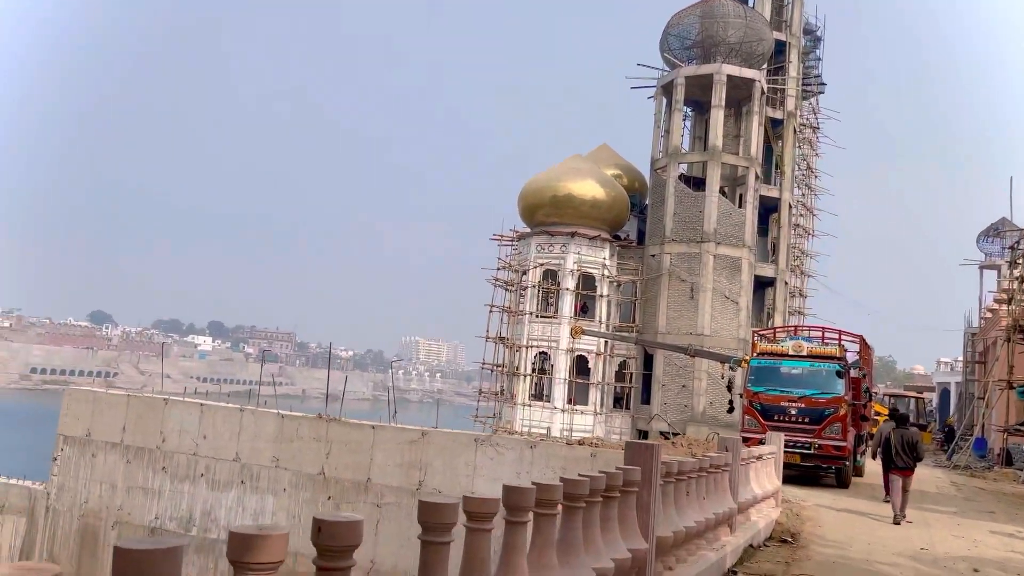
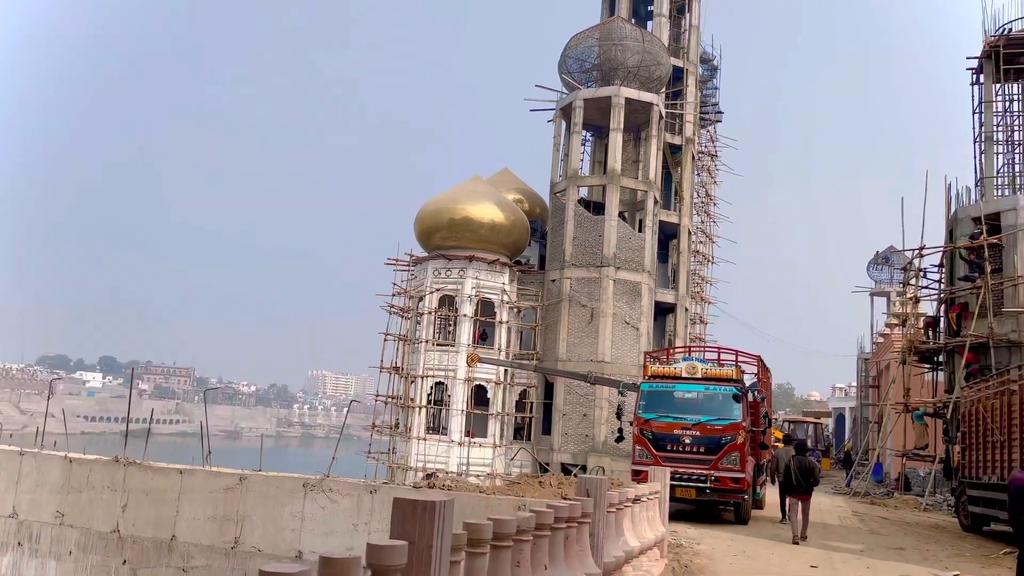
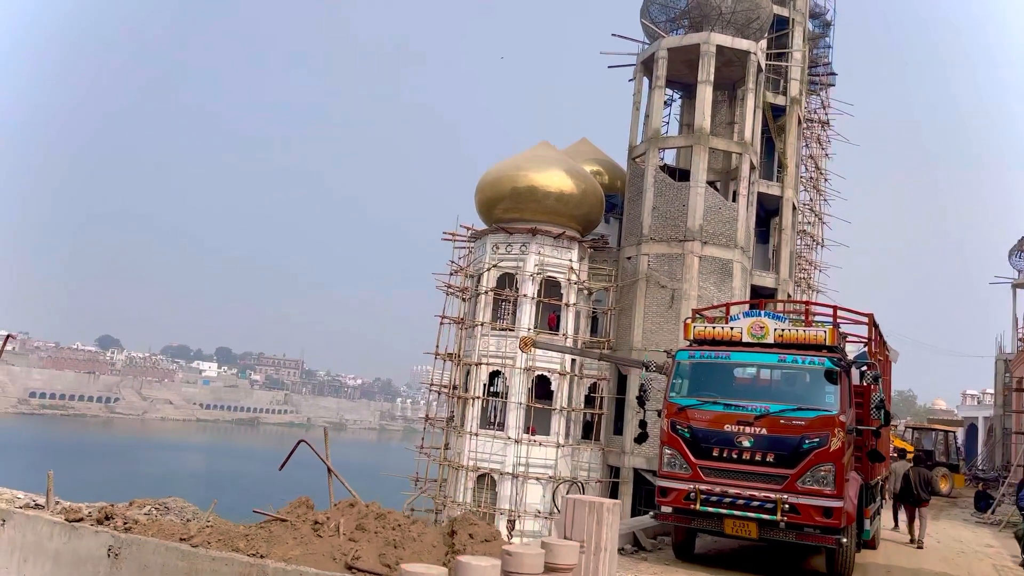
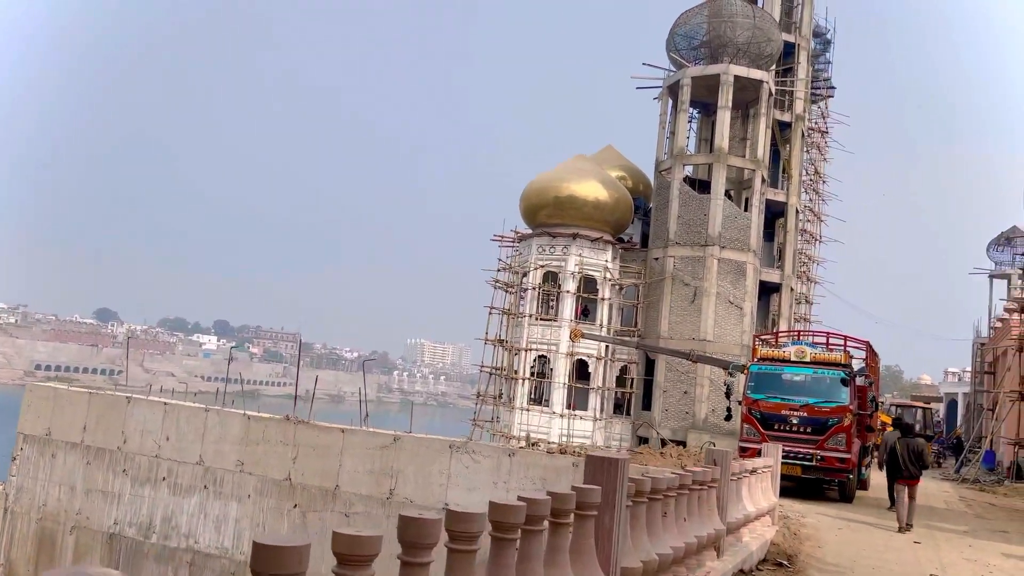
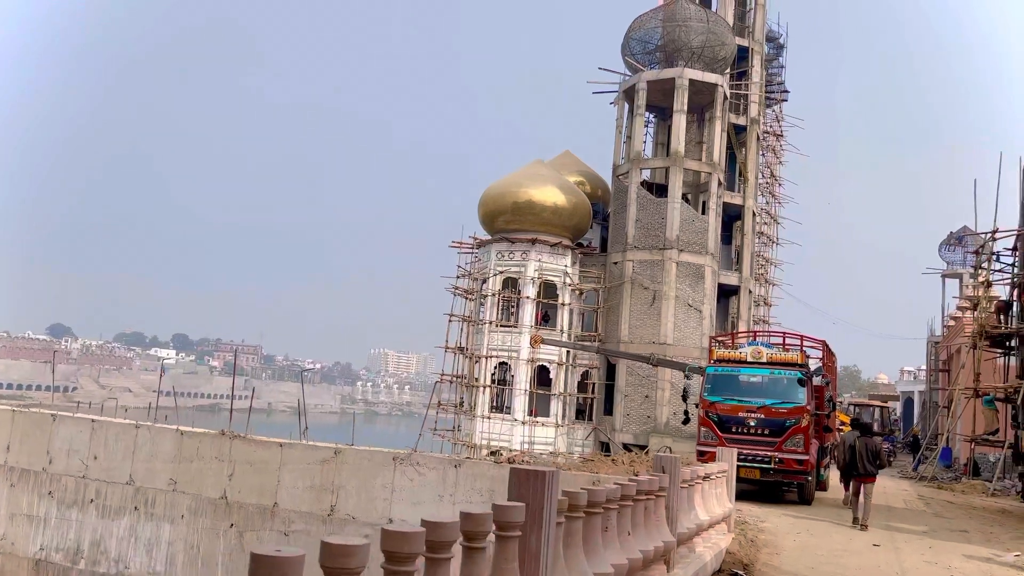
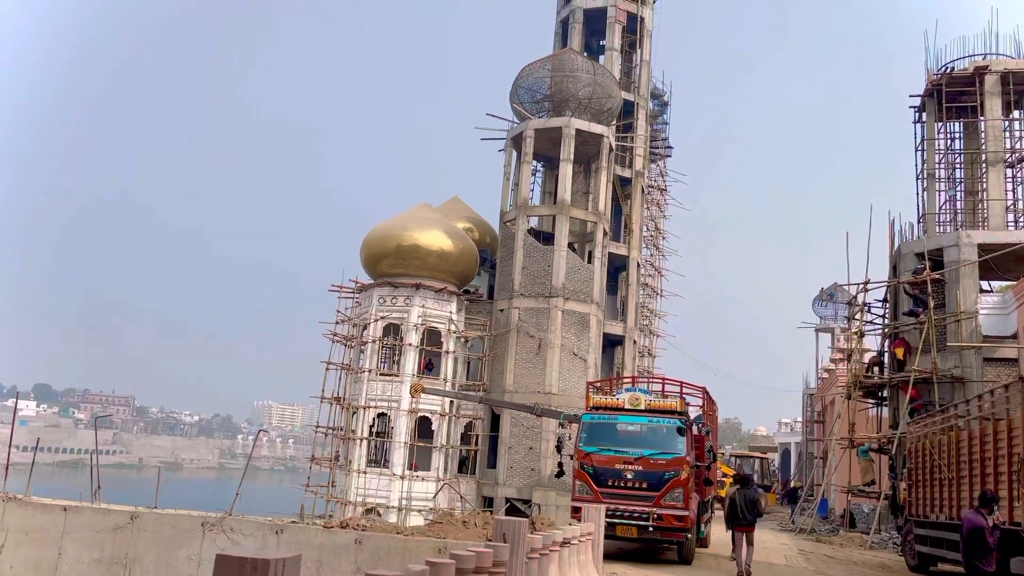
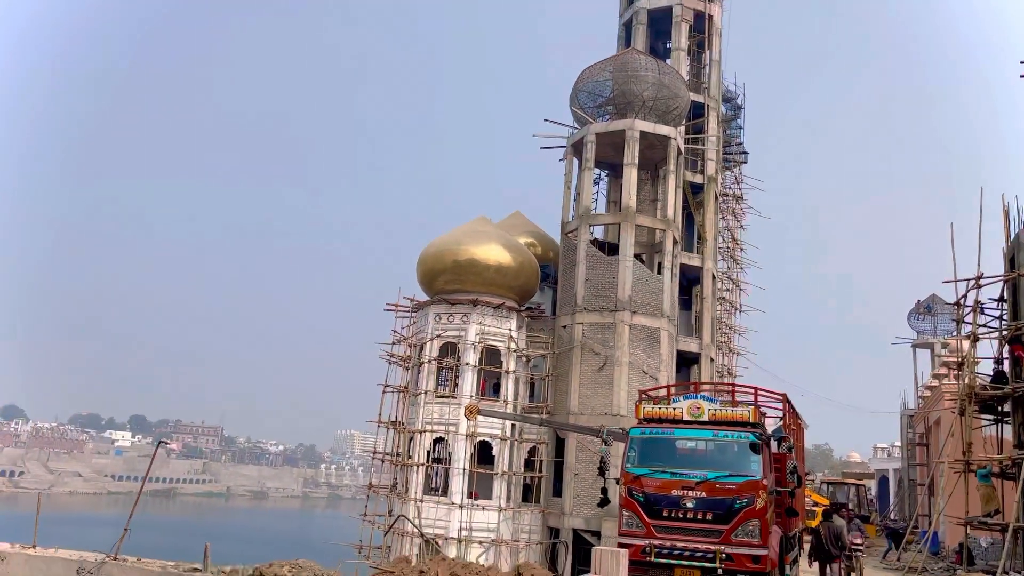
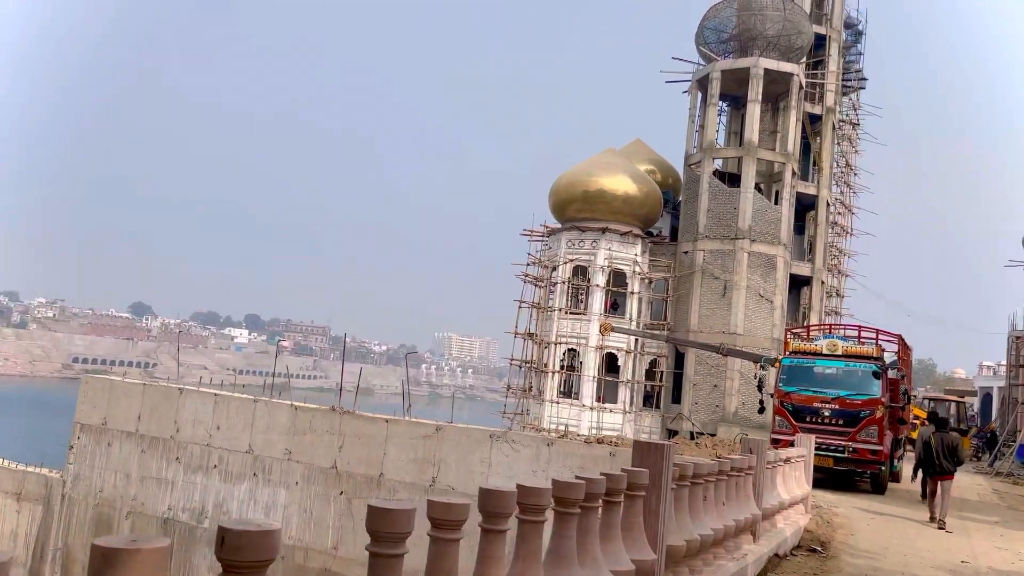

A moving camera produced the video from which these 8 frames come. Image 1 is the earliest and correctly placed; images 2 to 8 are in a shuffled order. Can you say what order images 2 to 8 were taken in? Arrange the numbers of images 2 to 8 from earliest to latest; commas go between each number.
8, 4, 5, 2, 6, 7, 3
